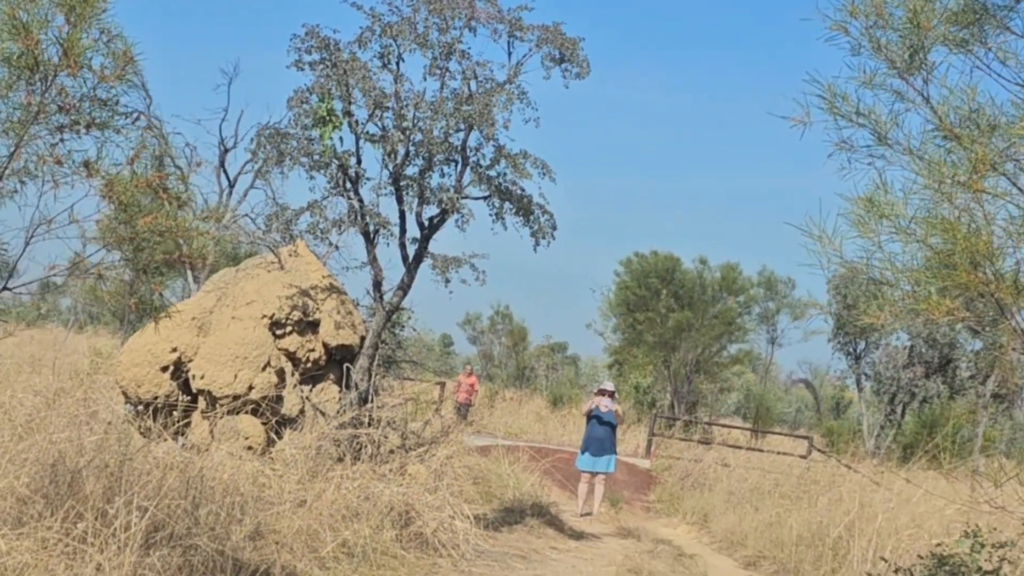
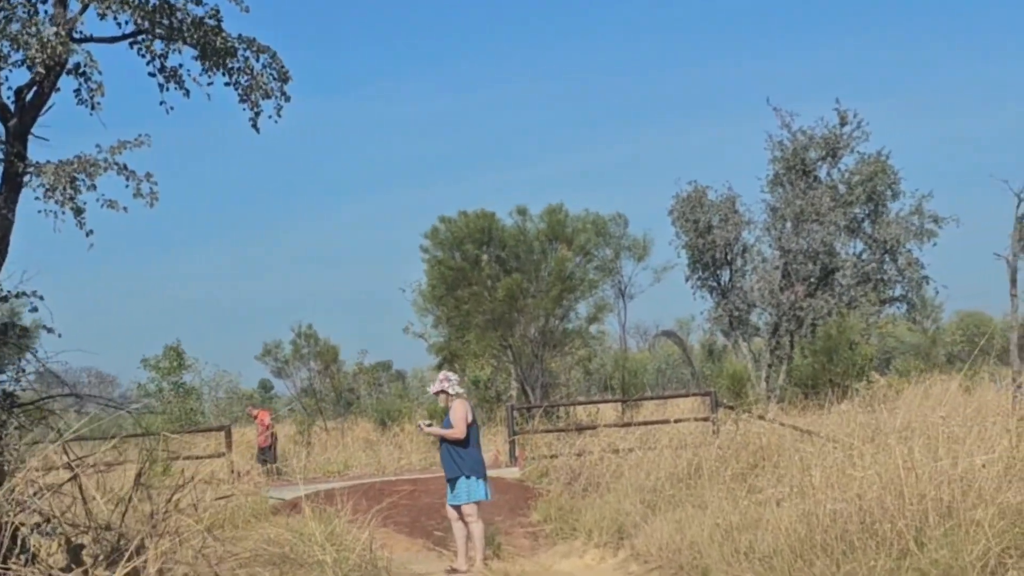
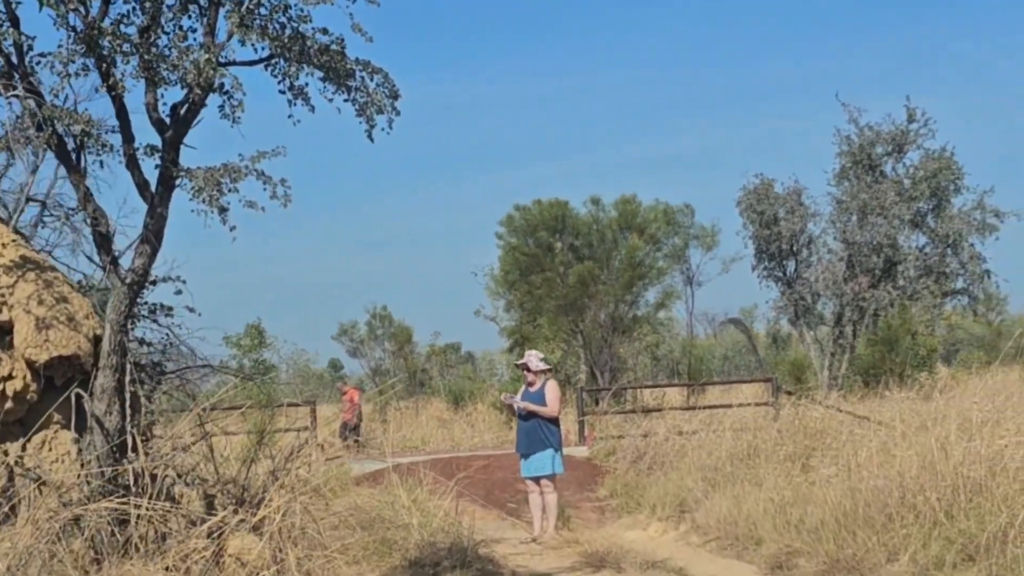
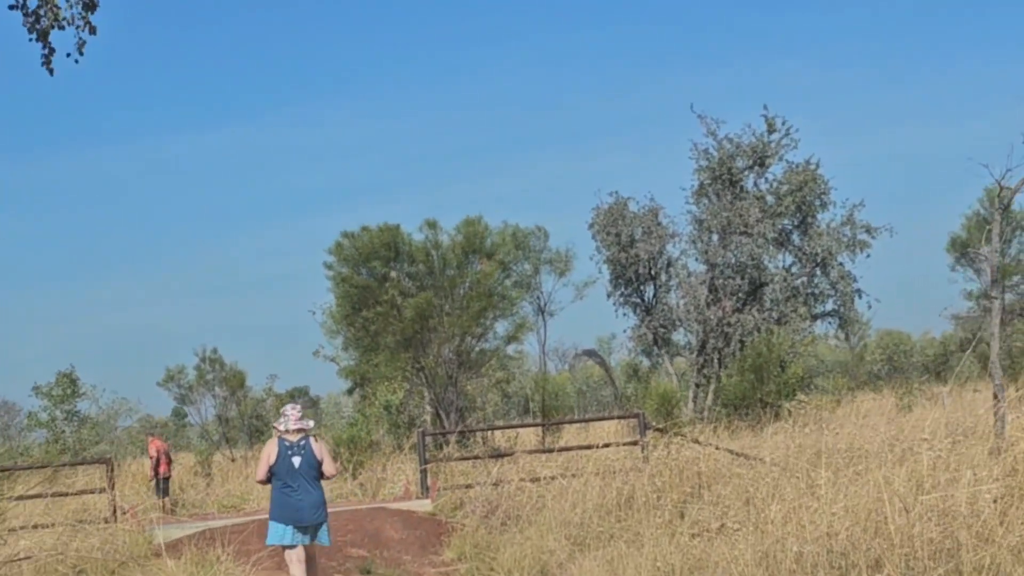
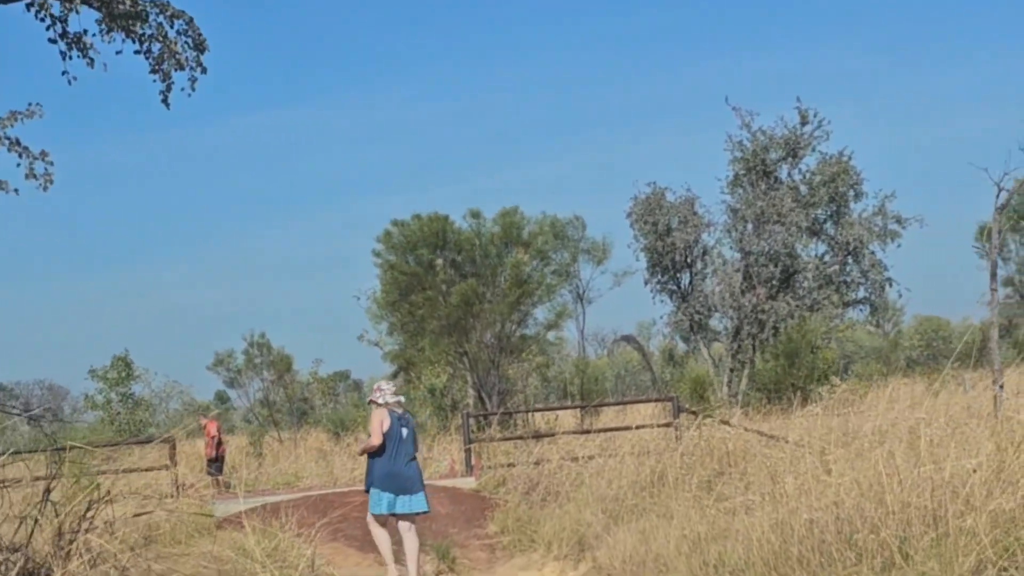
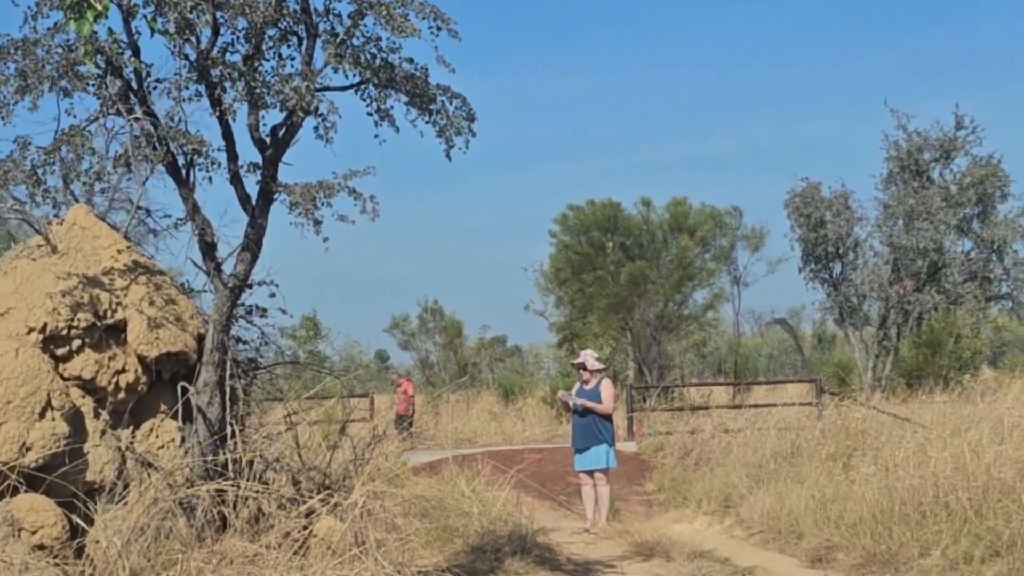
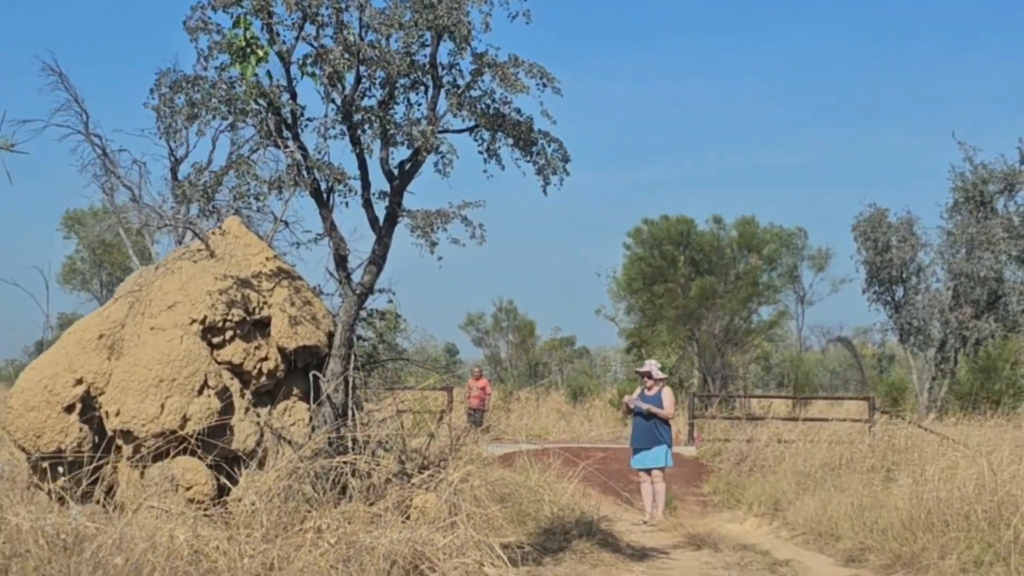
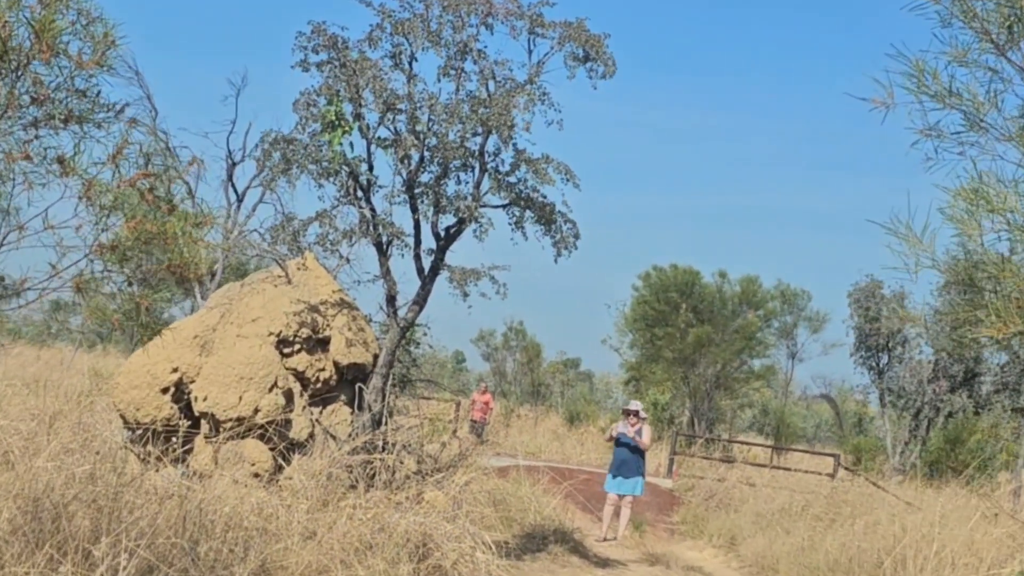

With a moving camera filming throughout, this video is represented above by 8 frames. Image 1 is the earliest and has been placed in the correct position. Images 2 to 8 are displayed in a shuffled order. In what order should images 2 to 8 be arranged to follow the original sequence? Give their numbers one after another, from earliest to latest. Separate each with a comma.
8, 7, 6, 3, 2, 5, 4
